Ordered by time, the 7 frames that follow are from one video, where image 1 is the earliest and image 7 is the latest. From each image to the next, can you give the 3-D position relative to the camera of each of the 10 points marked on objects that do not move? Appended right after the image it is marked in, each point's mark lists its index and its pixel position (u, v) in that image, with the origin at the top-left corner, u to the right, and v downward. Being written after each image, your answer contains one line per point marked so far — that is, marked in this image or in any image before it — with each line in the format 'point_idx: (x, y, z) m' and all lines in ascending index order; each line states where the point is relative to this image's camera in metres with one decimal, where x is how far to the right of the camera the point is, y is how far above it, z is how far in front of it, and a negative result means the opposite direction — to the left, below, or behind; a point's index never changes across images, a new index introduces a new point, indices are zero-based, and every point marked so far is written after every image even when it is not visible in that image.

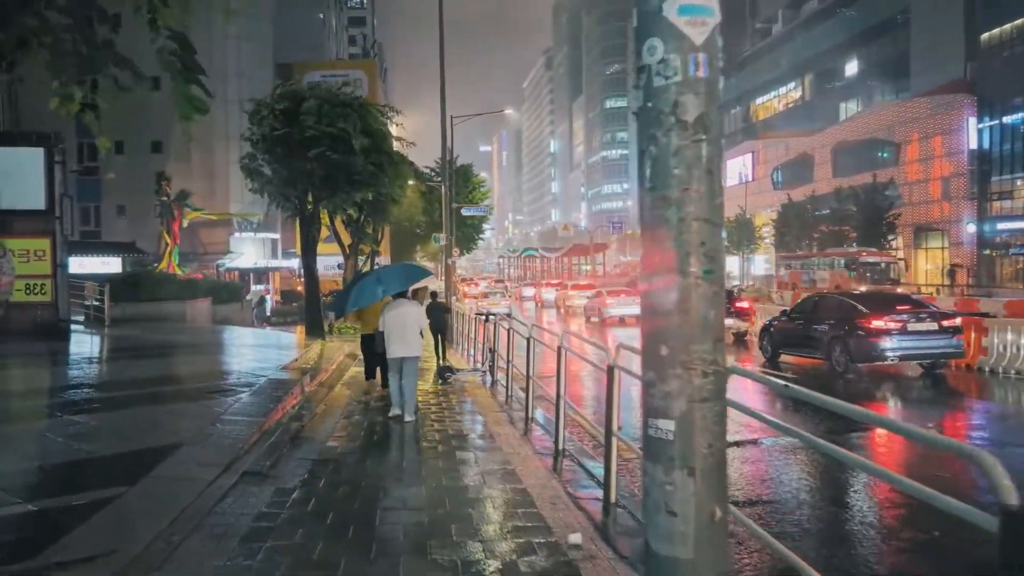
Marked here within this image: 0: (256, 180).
0: (-5.5, +2.4, +18.9) m
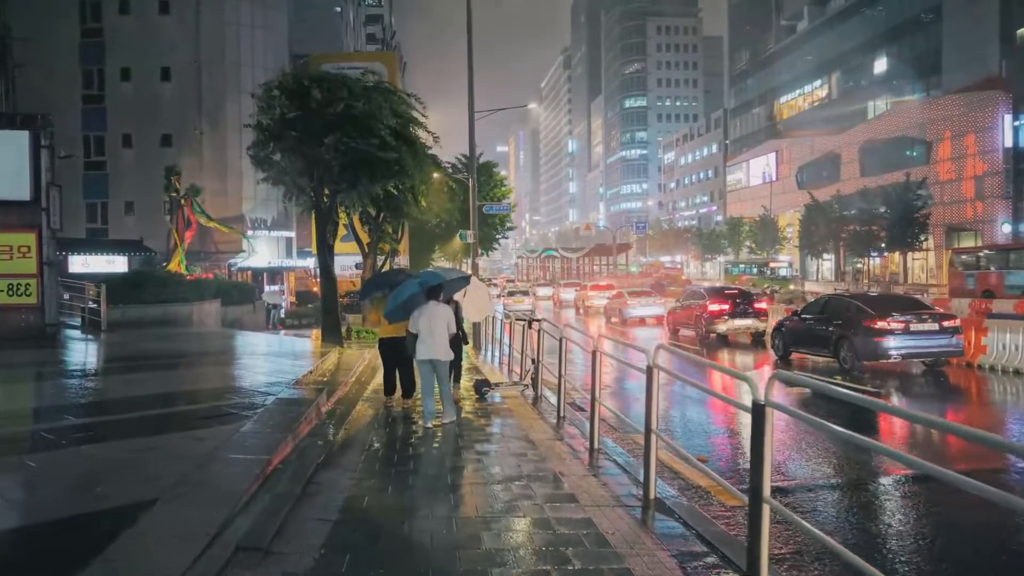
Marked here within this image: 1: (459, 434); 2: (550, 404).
0: (-4.8, +2.3, +17.3) m
1: (-0.5, -1.4, +8.6) m
2: (+0.5, -1.5, +11.3) m
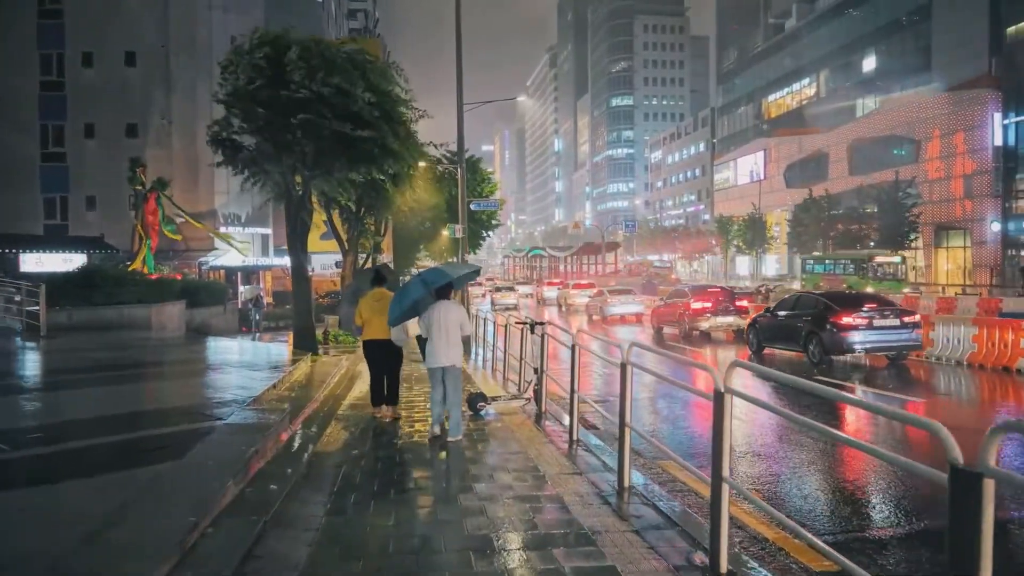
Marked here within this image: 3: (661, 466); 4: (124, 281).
0: (-4.9, +2.3, +15.5) m
1: (-0.4, -1.4, +6.9) m
2: (+0.5, -1.4, +9.6) m
3: (+1.3, -1.6, +7.8) m
4: (-8.5, +0.1, +19.5) m
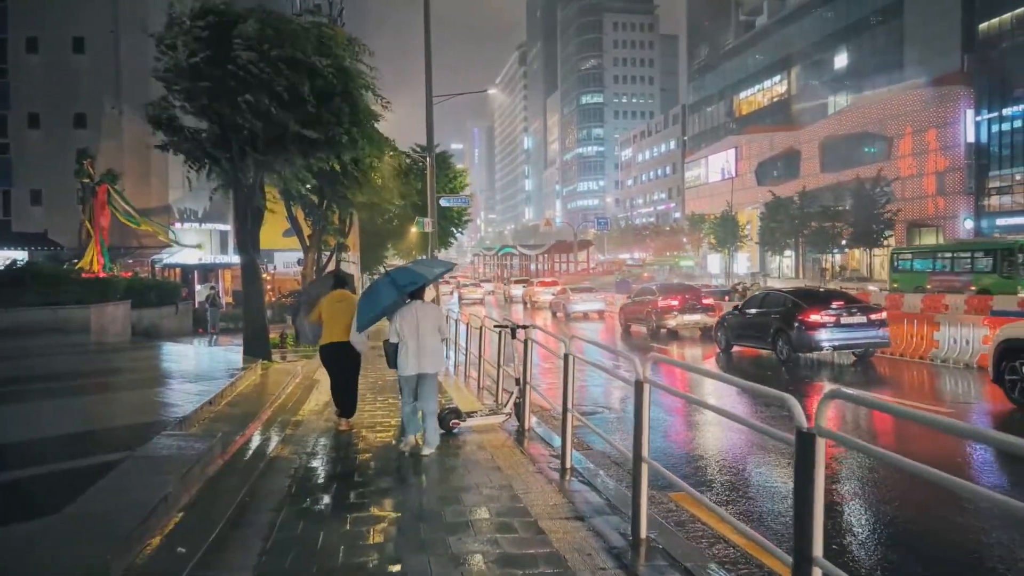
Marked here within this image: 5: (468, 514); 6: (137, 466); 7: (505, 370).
0: (-5.3, +2.4, +14.0) m
1: (-0.5, -1.4, +5.6) m
2: (+0.3, -1.4, +8.3) m
3: (+1.2, -1.5, +6.5) m
4: (-9.0, +0.1, +17.8) m
5: (-0.3, -1.4, +5.7) m
6: (-2.7, -1.3, +6.4) m
7: (-0.1, -1.1, +11.8) m
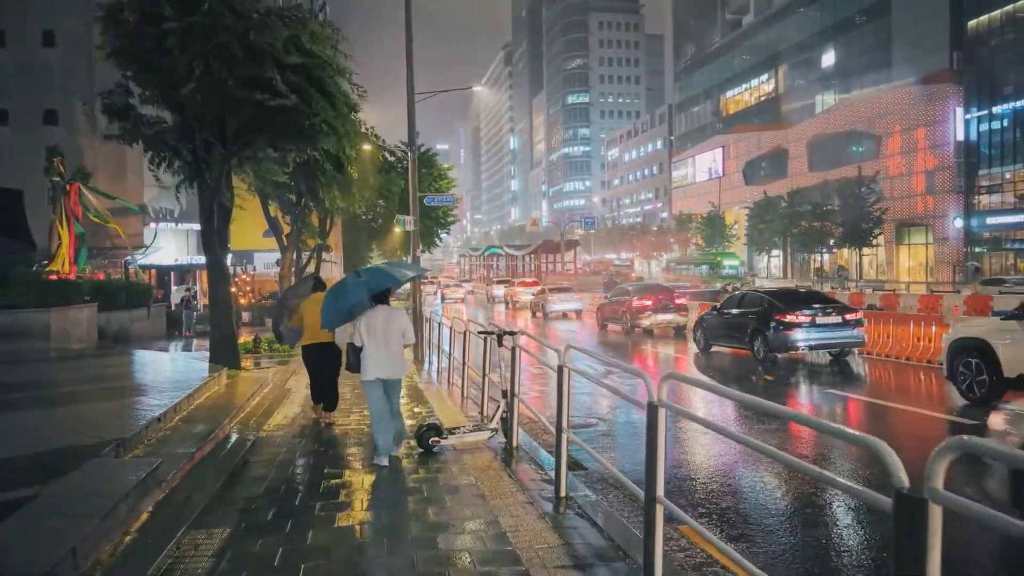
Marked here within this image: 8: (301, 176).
0: (-5.5, +2.3, +13.0) m
1: (-0.6, -1.4, +4.7) m
2: (+0.2, -1.4, +7.4) m
3: (+1.1, -1.6, +5.7) m
4: (-9.3, +0.1, +16.8) m
5: (-0.3, -1.4, +4.8) m
6: (-2.8, -1.3, +5.5) m
7: (-0.3, -1.1, +11.0) m
8: (-4.4, +2.3, +19.1) m
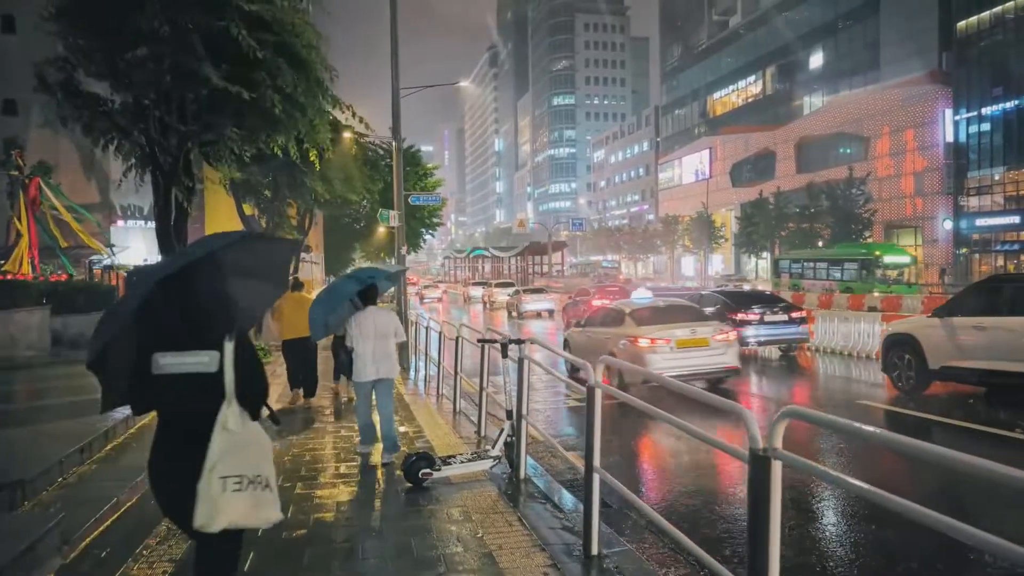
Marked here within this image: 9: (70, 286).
0: (-5.5, +2.3, +11.6) m
1: (-0.5, -1.4, +3.3) m
2: (+0.2, -1.4, +6.1) m
3: (+1.2, -1.5, +4.3) m
4: (-9.4, +0.1, +15.3) m
5: (-0.2, -1.4, +3.4) m
6: (-2.7, -1.3, +4.1) m
7: (-0.3, -1.1, +9.6) m
8: (-4.6, +2.3, +17.6) m
9: (-9.8, 0.0, +19.8) m
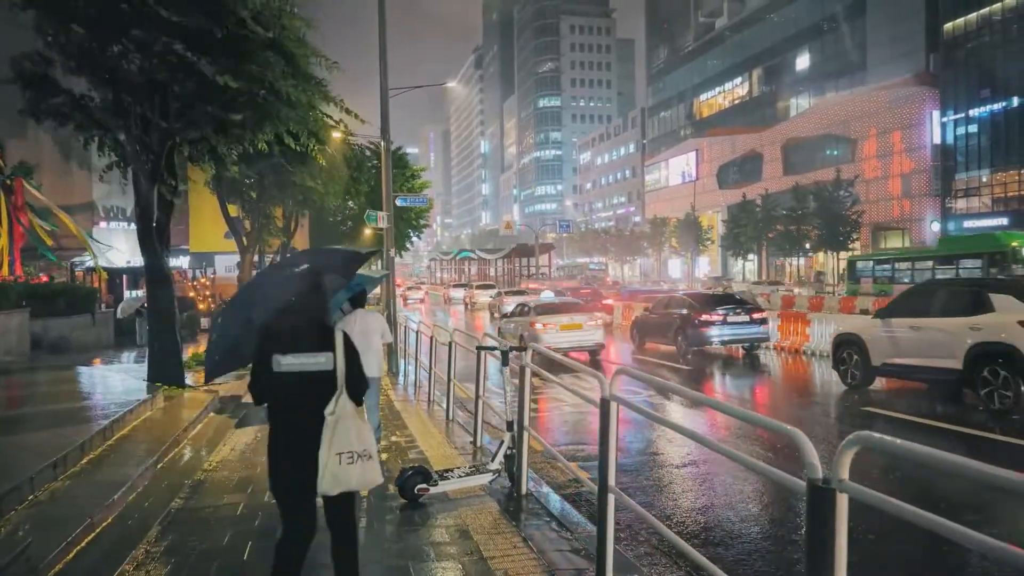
0: (-5.6, +2.3, +11.1) m
1: (-0.5, -1.4, +3.0) m
2: (+0.2, -1.5, +5.7) m
3: (+1.2, -1.6, +4.0) m
4: (-9.5, 0.0, +14.8) m
5: (-0.2, -1.5, +3.1) m
6: (-2.6, -1.3, +3.6) m
7: (-0.3, -1.1, +9.2) m
8: (-4.7, +2.2, +17.2) m
9: (-10.0, 0.0, +19.3) m
